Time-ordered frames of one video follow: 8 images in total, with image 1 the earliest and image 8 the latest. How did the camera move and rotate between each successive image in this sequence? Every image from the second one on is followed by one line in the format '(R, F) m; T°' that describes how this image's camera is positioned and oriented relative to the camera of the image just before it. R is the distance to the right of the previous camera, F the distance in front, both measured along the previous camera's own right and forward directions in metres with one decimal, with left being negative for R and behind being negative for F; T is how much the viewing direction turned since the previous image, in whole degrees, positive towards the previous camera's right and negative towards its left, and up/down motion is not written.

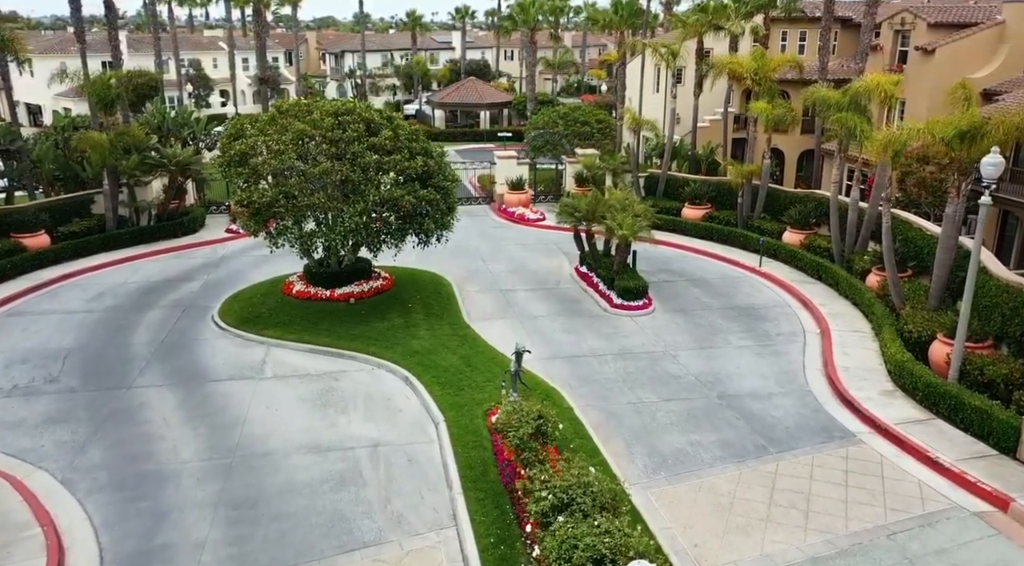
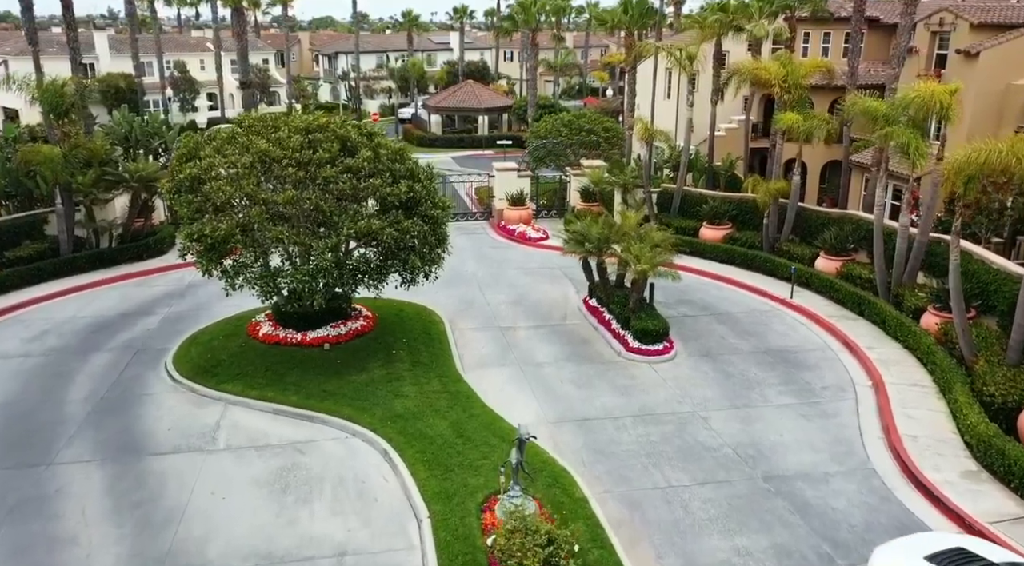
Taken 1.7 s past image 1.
(0.0, +2.5) m; 0°
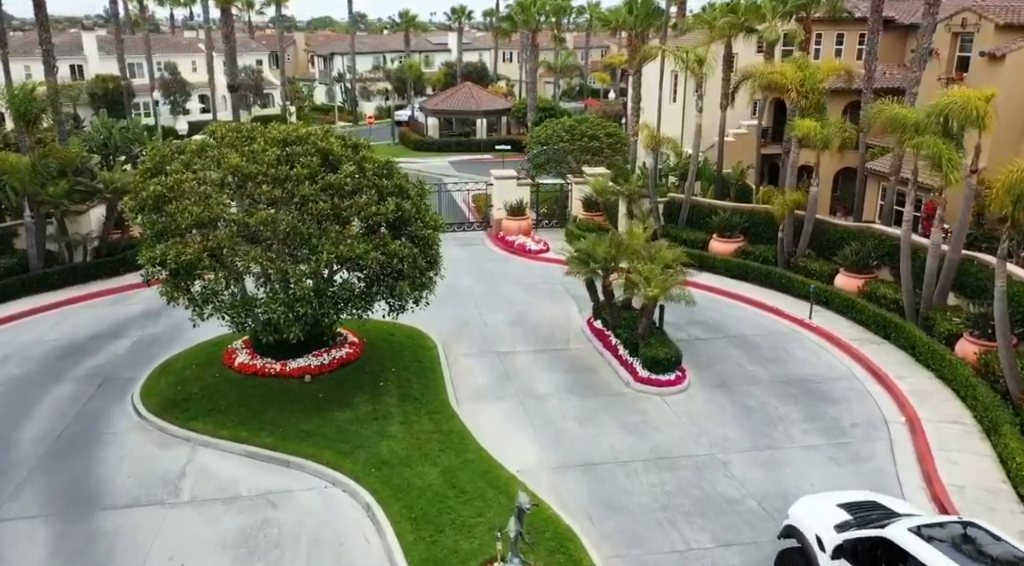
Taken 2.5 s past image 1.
(0.0, +1.3) m; 0°
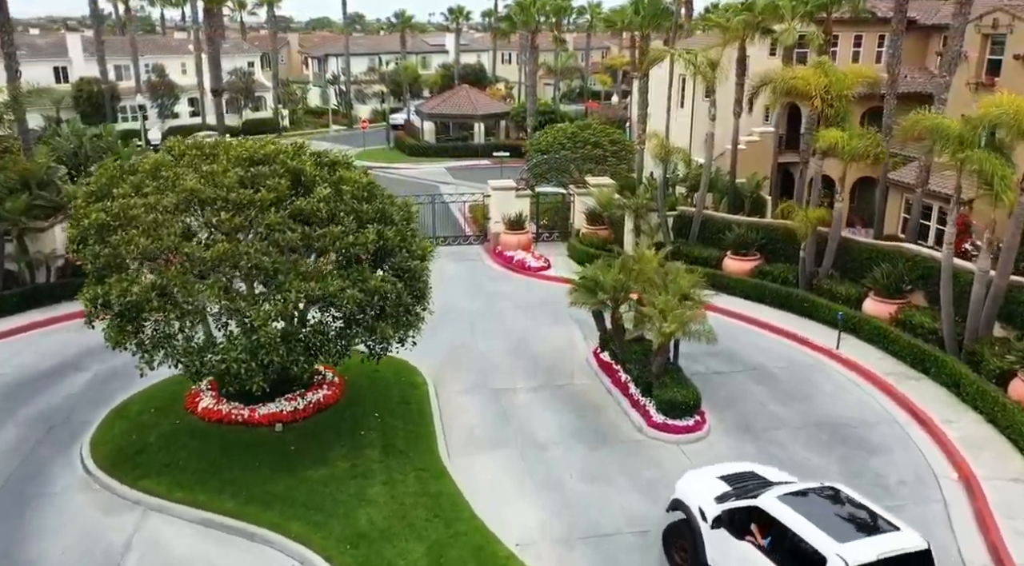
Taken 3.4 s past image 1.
(0.0, +1.7) m; 0°
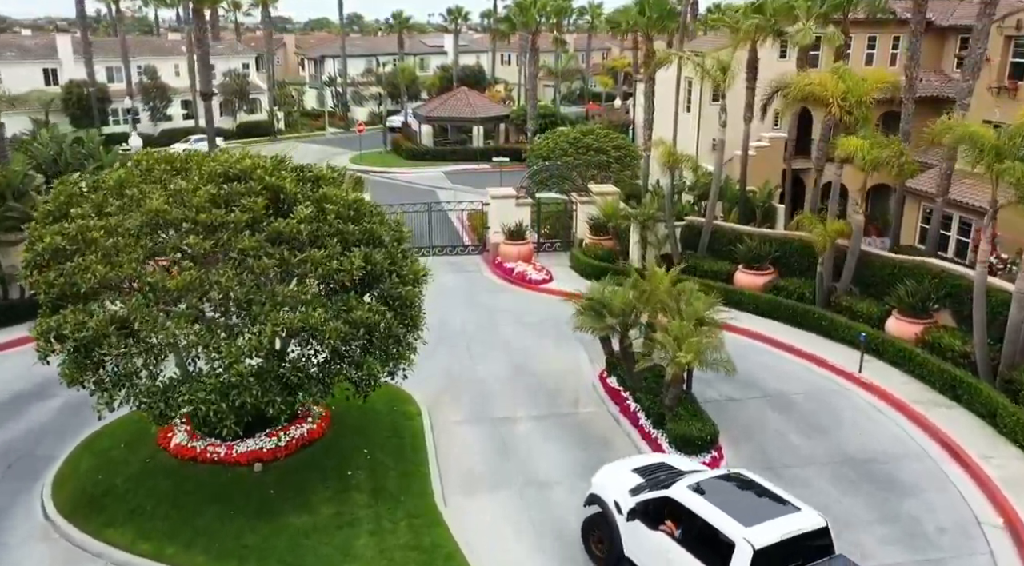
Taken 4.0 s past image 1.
(0.0, +1.1) m; 0°
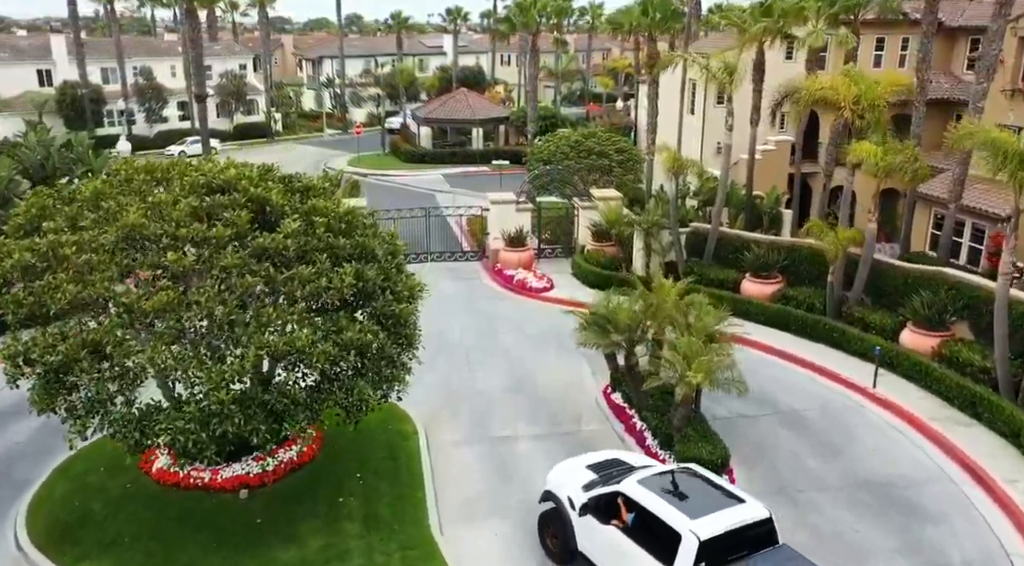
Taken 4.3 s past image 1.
(0.0, +0.6) m; 0°
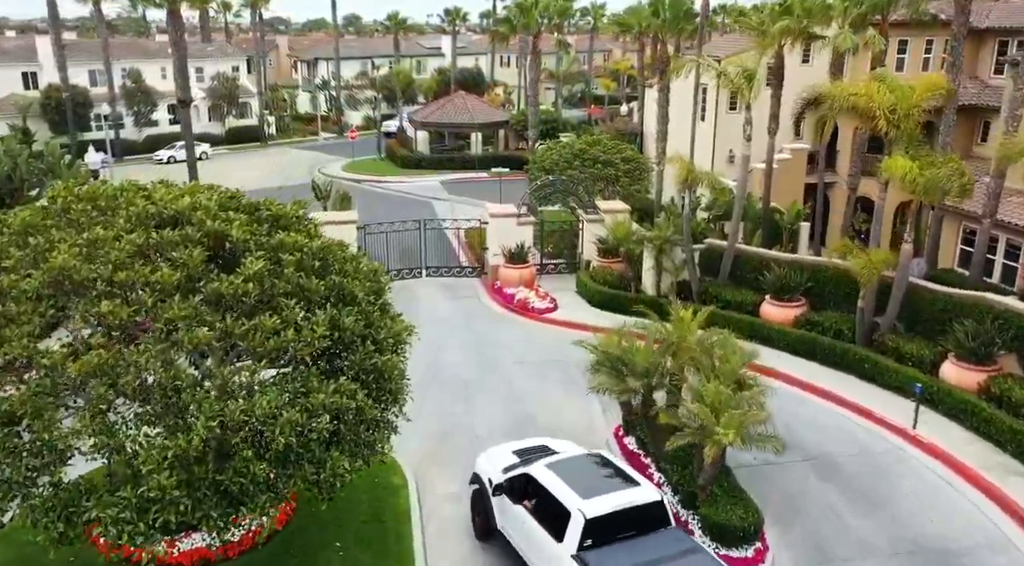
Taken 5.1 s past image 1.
(0.0, +1.5) m; 0°
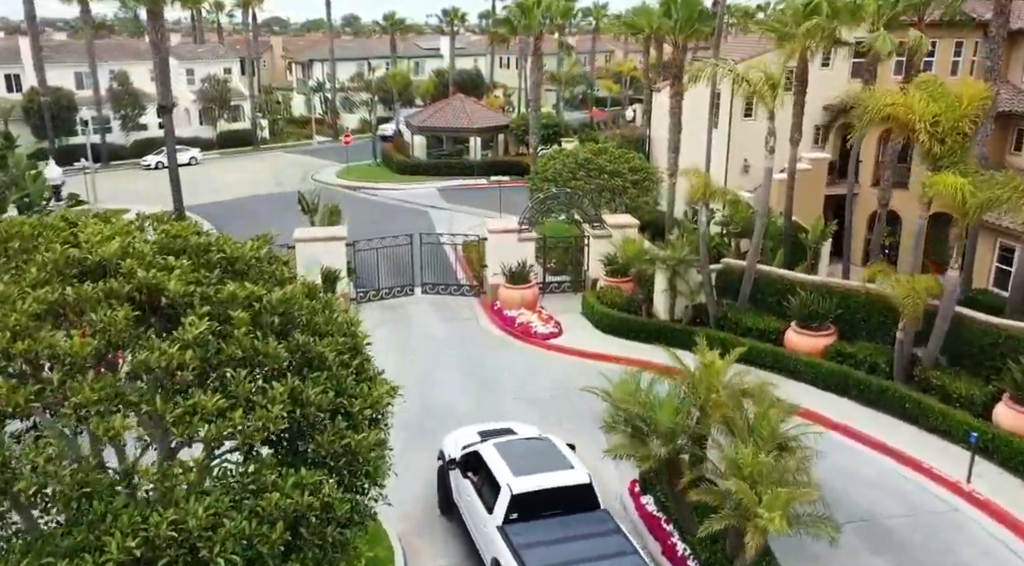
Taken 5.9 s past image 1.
(0.0, +1.6) m; 0°
